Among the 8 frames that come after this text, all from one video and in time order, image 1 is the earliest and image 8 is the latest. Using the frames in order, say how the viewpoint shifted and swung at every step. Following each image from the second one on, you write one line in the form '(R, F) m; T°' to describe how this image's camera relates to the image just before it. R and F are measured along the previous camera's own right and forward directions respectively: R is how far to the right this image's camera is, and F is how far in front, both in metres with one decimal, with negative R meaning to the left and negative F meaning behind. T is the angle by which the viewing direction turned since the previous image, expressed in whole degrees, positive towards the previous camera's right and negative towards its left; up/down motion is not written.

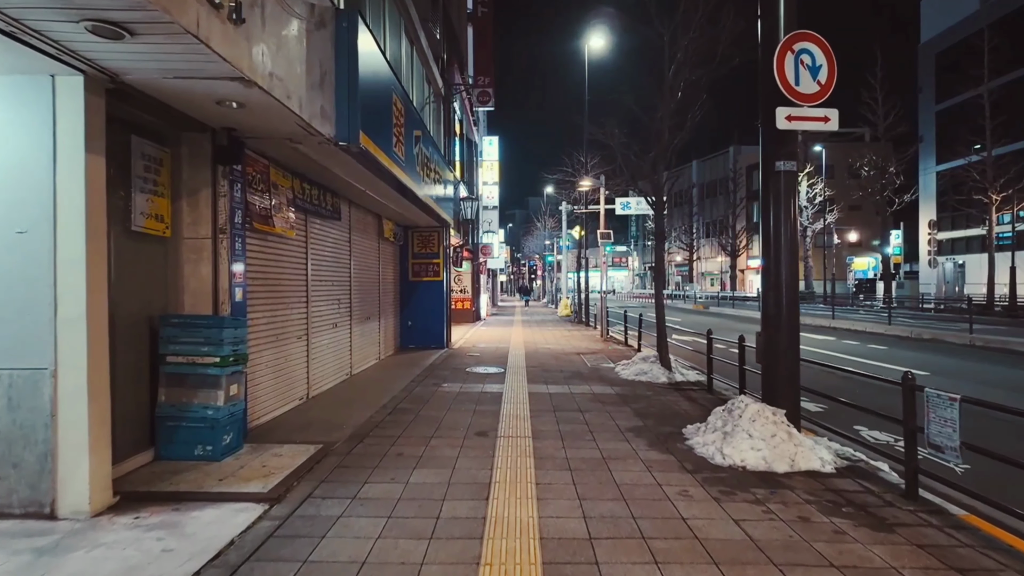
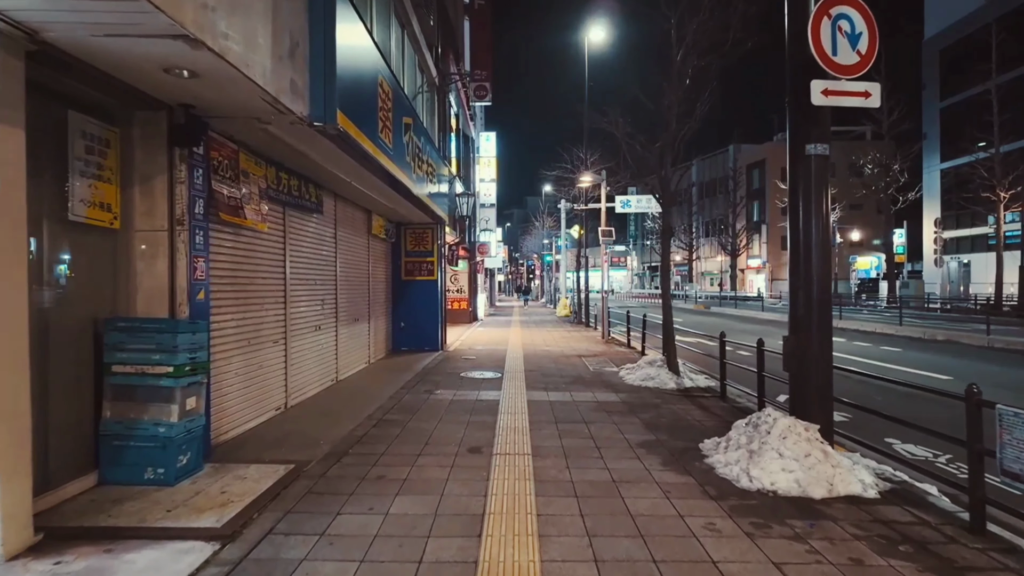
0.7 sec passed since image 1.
(0.0, +0.7) m; 0°
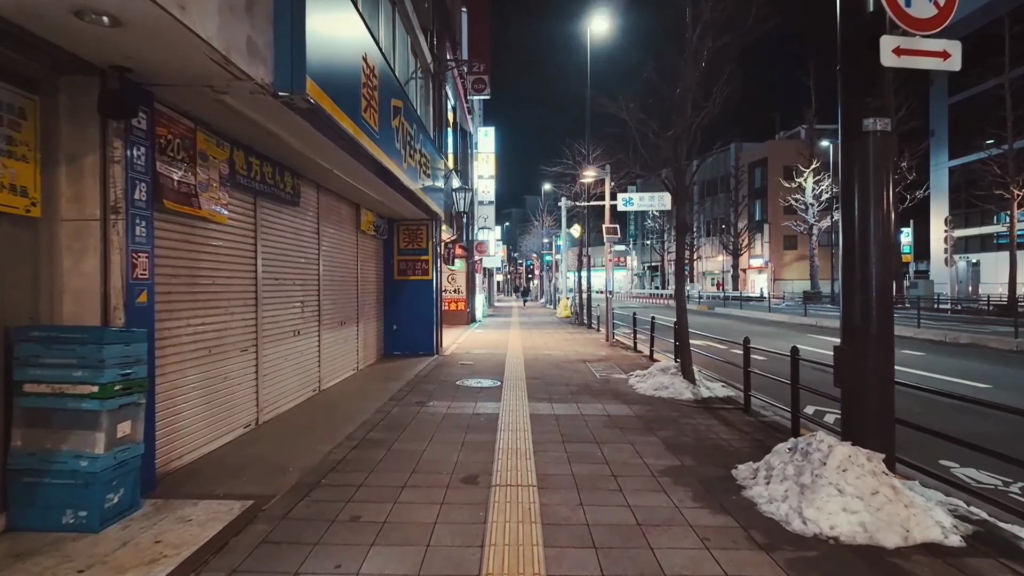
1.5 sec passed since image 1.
(0.0, +0.9) m; 0°
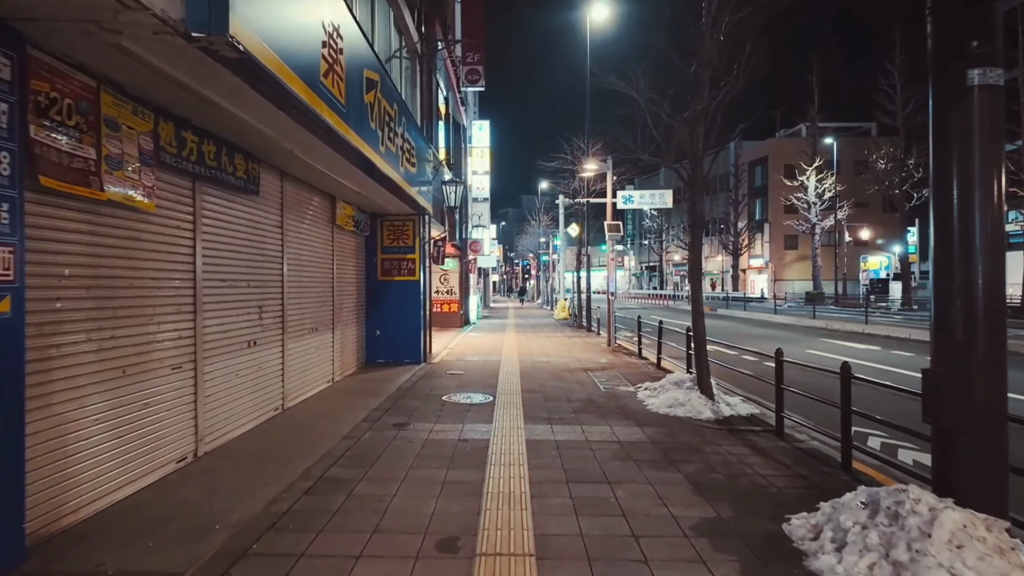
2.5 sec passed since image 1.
(0.0, +1.2) m; 0°
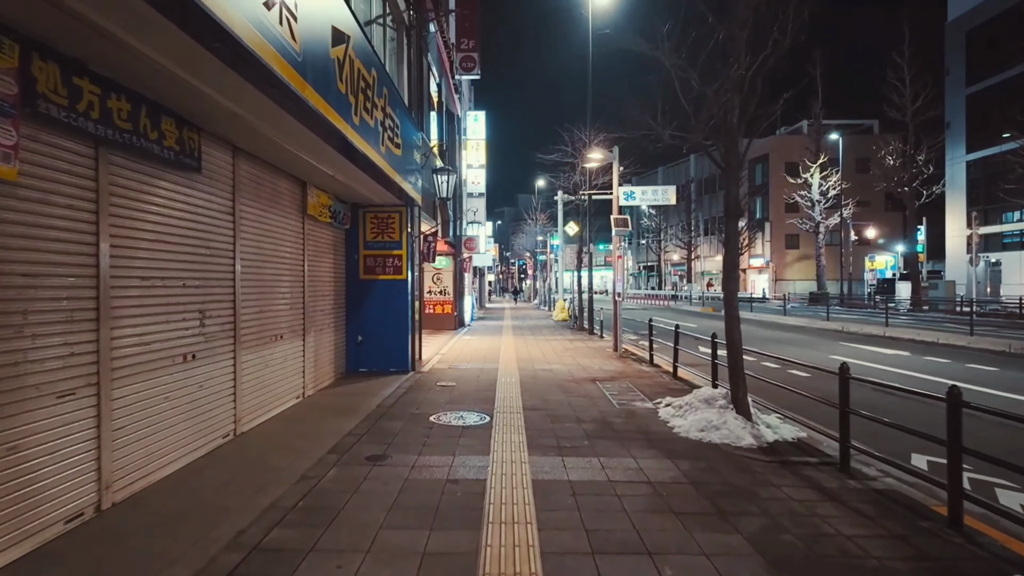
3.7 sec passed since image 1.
(-0.1, +1.4) m; 0°
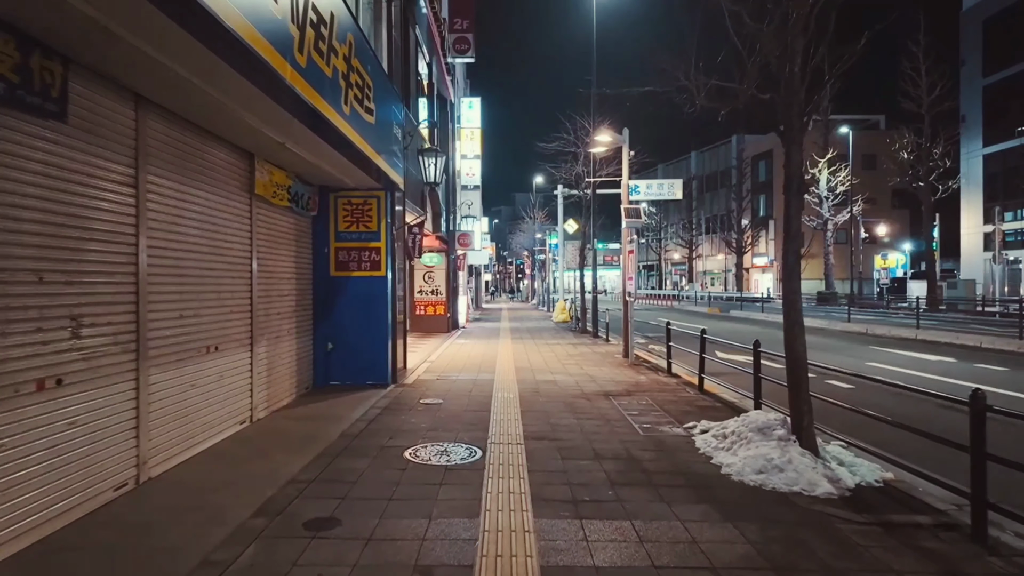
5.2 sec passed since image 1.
(0.0, +1.7) m; 0°
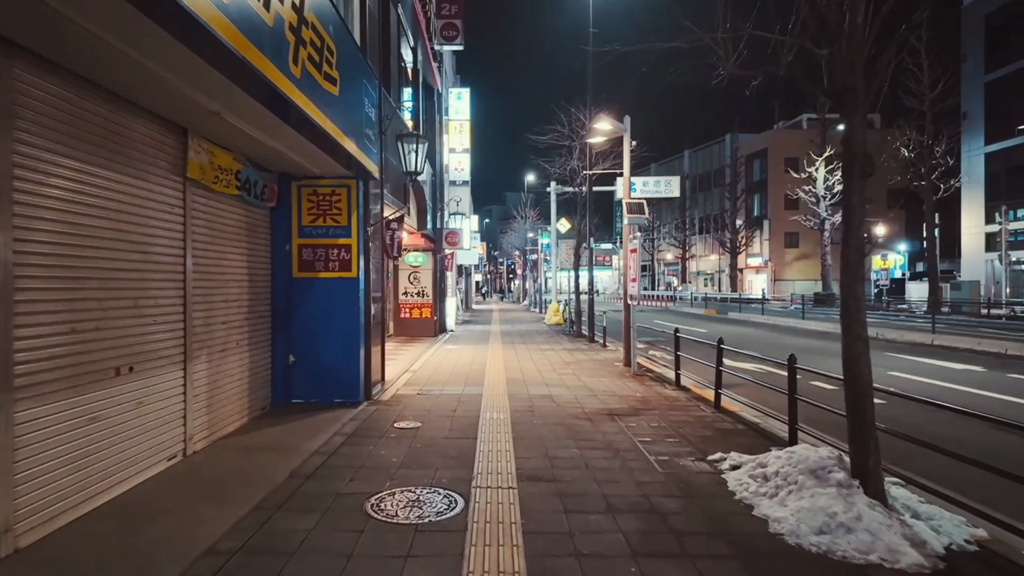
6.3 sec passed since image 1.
(0.0, +1.2) m; +1°
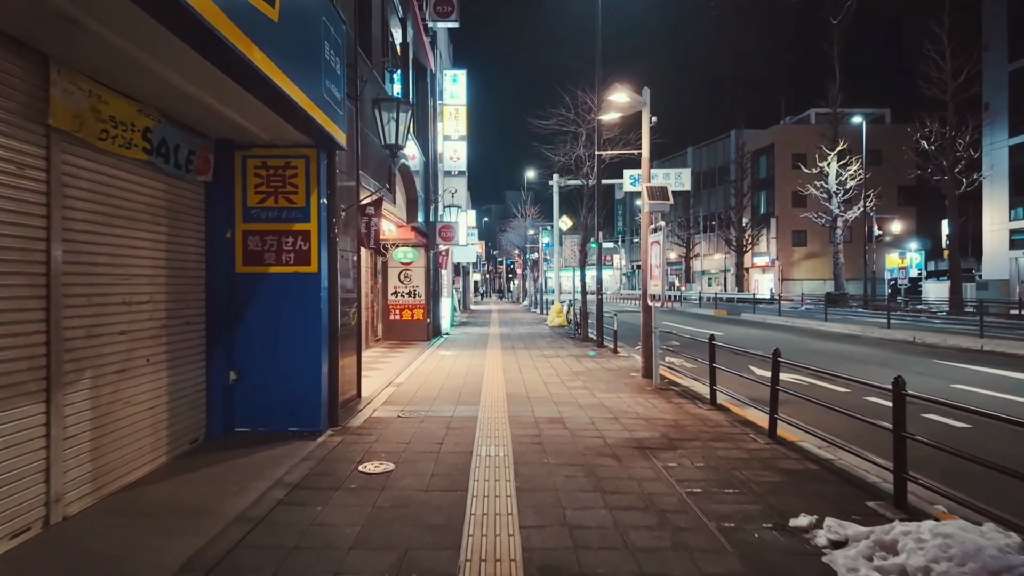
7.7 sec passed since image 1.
(0.0, +1.8) m; 0°
